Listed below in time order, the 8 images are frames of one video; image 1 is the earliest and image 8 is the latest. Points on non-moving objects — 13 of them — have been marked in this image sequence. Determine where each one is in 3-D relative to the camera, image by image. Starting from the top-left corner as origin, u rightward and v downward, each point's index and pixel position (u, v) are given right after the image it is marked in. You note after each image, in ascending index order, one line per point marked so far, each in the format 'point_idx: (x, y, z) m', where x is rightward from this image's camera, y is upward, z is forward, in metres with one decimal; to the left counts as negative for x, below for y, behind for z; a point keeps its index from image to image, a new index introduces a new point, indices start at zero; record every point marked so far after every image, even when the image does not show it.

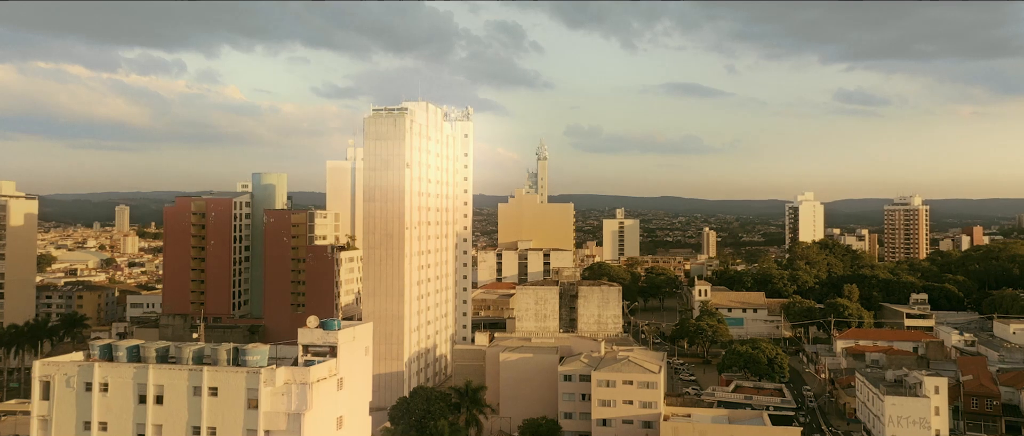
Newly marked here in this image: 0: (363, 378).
0: (-3.2, -3.4, +18.6) m
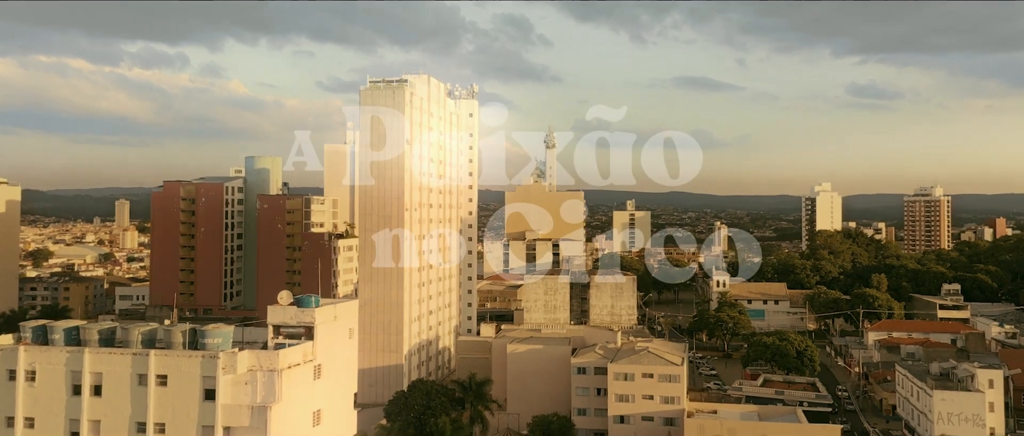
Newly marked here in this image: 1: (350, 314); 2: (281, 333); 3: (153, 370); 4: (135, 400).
0: (-3.0, -2.6, +15.8) m
1: (-3.0, -1.7, +16.1) m
2: (-3.9, -2.0, +15.0) m
3: (-5.4, -2.3, +13.4) m
4: (-5.7, -2.8, +13.4) m
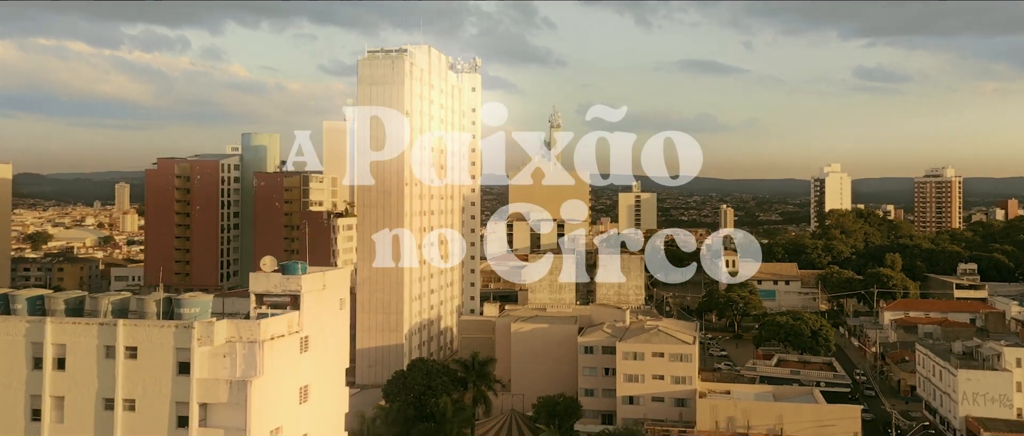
0: (-2.9, -2.0, +14.6) m
1: (-2.9, -1.1, +14.8) m
2: (-3.9, -1.3, +13.8) m
3: (-5.4, -1.7, +12.1) m
4: (-5.7, -2.1, +12.2) m
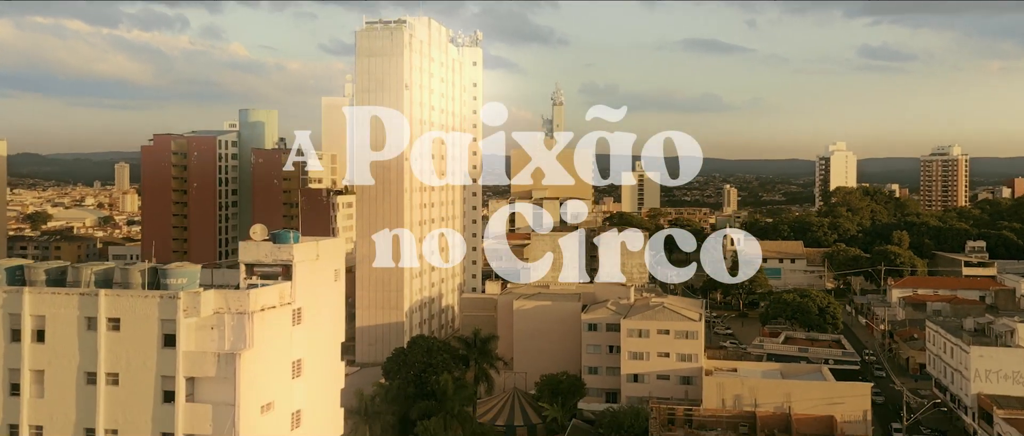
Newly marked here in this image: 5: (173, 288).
0: (-2.9, -1.5, +14.0) m
1: (-2.9, -0.6, +14.2) m
2: (-3.8, -0.8, +13.1) m
3: (-5.3, -1.2, +11.5) m
4: (-5.6, -1.7, +11.6) m
5: (-4.8, -1.0, +12.4) m
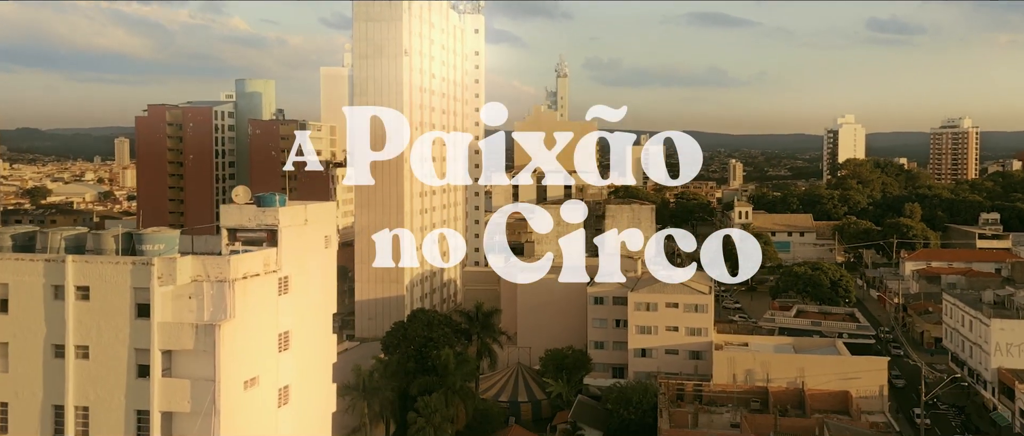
0: (-2.8, -0.9, +13.1) m
1: (-2.8, 0.0, +13.3) m
2: (-3.8, -0.3, +12.2) m
3: (-5.3, -0.8, +10.6) m
4: (-5.6, -1.2, +10.7) m
5: (-4.7, -0.5, +11.5) m
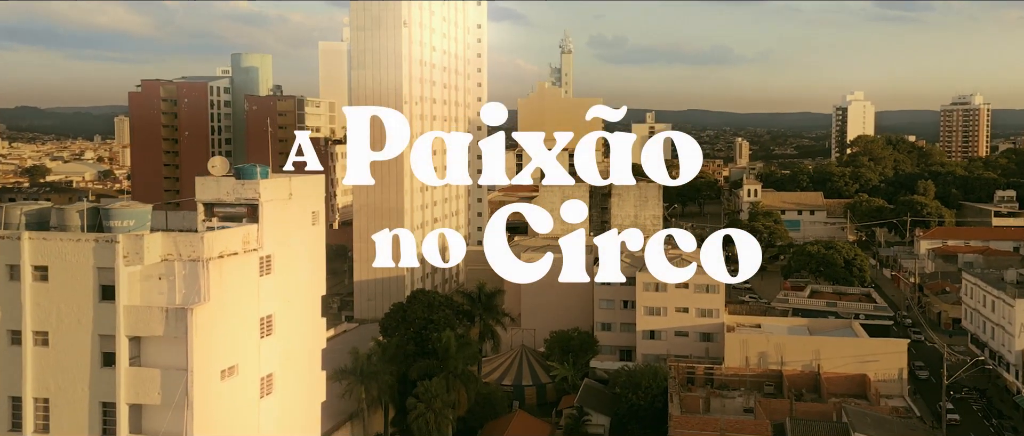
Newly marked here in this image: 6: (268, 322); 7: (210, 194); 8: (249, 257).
0: (-2.8, -0.6, +12.1) m
1: (-2.8, +0.4, +12.2) m
2: (-3.7, 0.0, +11.2) m
3: (-5.3, -0.5, +9.6) m
4: (-5.5, -0.9, +9.7) m
5: (-4.7, -0.2, +10.5) m
6: (-3.1, -1.3, +11.1) m
7: (-3.8, +0.3, +11.0) m
8: (-3.2, -0.5, +10.6) m
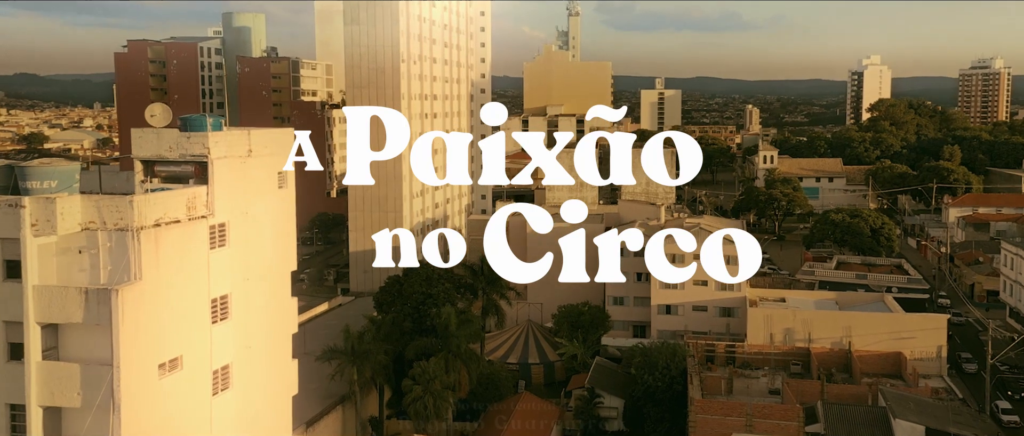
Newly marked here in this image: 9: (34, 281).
0: (-2.7, -0.1, +10.2) m
1: (-2.7, +0.8, +10.3) m
2: (-3.7, +0.5, +9.3) m
3: (-5.2, -0.1, +7.8) m
4: (-5.5, -0.5, +7.8) m
5: (-4.7, +0.2, +8.6) m
6: (-3.0, -0.9, +9.2) m
7: (-3.7, +0.7, +9.1) m
8: (-3.1, -0.1, +8.8) m
9: (-4.2, -0.6, +7.7) m
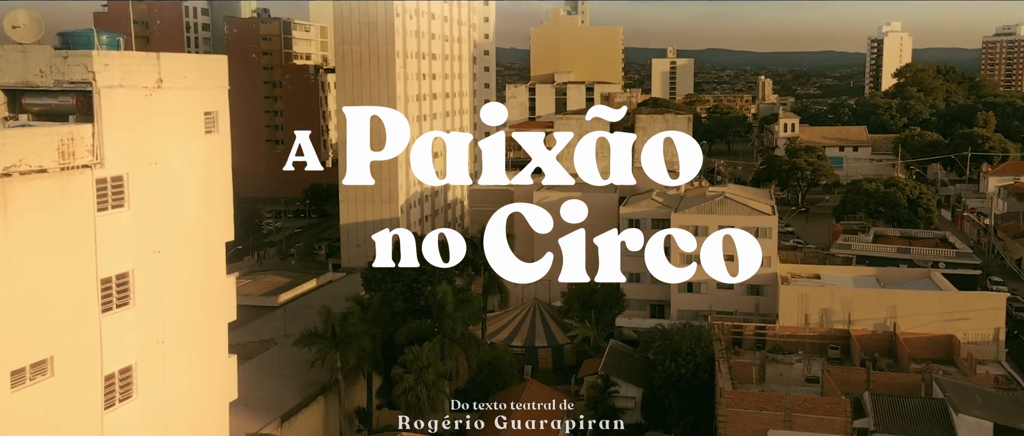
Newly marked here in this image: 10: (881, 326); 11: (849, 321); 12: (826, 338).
0: (-2.8, +0.3, +7.8) m
1: (-2.7, +1.2, +7.9) m
2: (-3.7, +0.8, +6.9) m
3: (-5.3, +0.2, +5.4) m
4: (-5.5, -0.2, +5.5) m
5: (-4.7, +0.6, +6.3) m
6: (-3.0, -0.5, +6.9) m
7: (-3.8, +1.1, +6.8) m
8: (-3.2, +0.3, +6.4) m
9: (-4.2, -0.2, +5.4) m
10: (+8.2, -2.4, +19.6) m
11: (+7.6, -2.3, +19.8) m
12: (+6.8, -2.6, +19.1) m
